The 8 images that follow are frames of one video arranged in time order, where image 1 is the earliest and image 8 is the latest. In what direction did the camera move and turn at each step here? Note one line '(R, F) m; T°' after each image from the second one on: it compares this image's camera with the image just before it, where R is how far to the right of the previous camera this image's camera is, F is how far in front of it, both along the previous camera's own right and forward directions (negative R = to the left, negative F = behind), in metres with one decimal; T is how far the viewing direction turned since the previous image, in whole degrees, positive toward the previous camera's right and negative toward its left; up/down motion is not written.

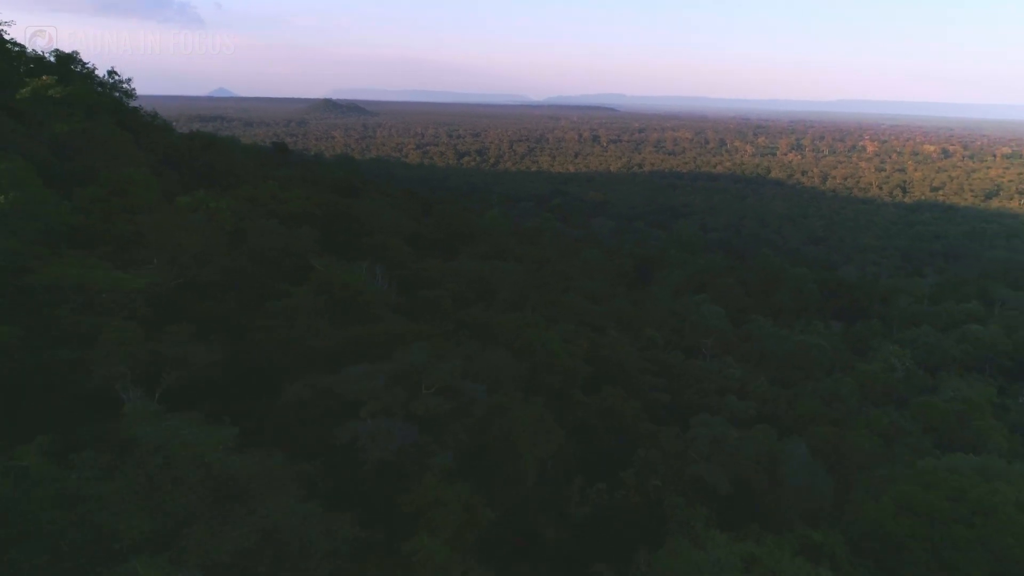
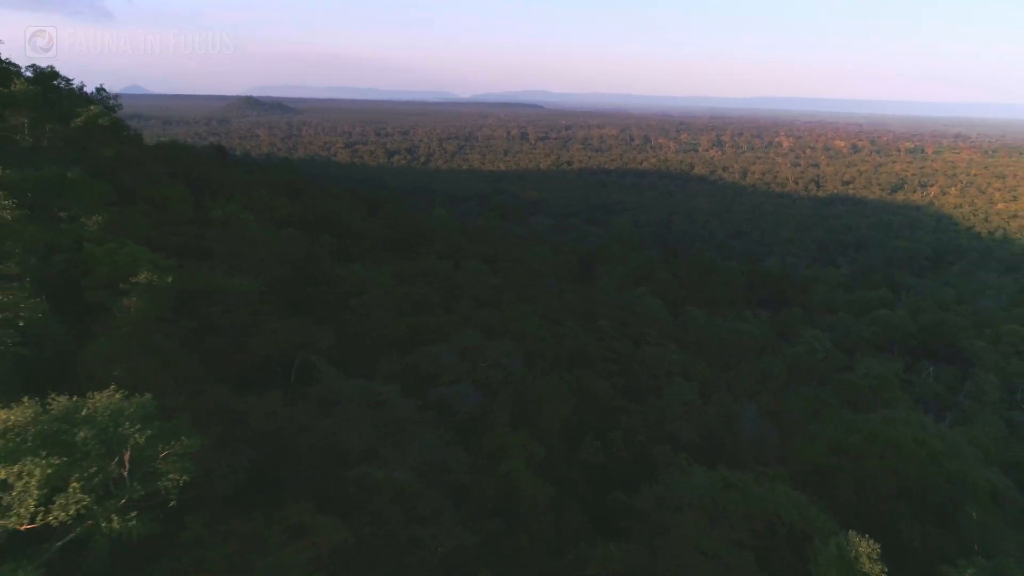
(-1.3, -2.2) m; +5°
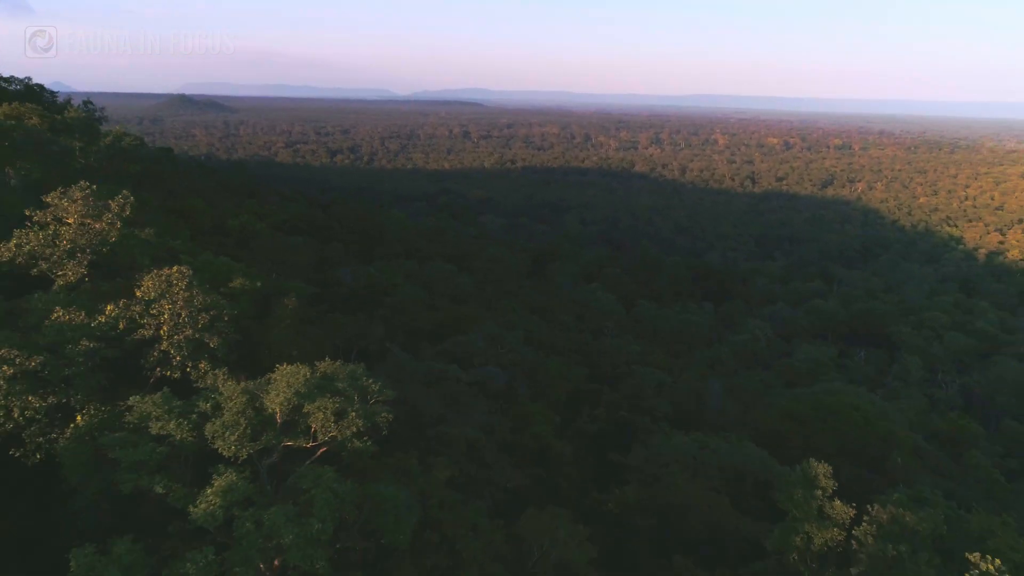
(-1.0, -1.8) m; +4°
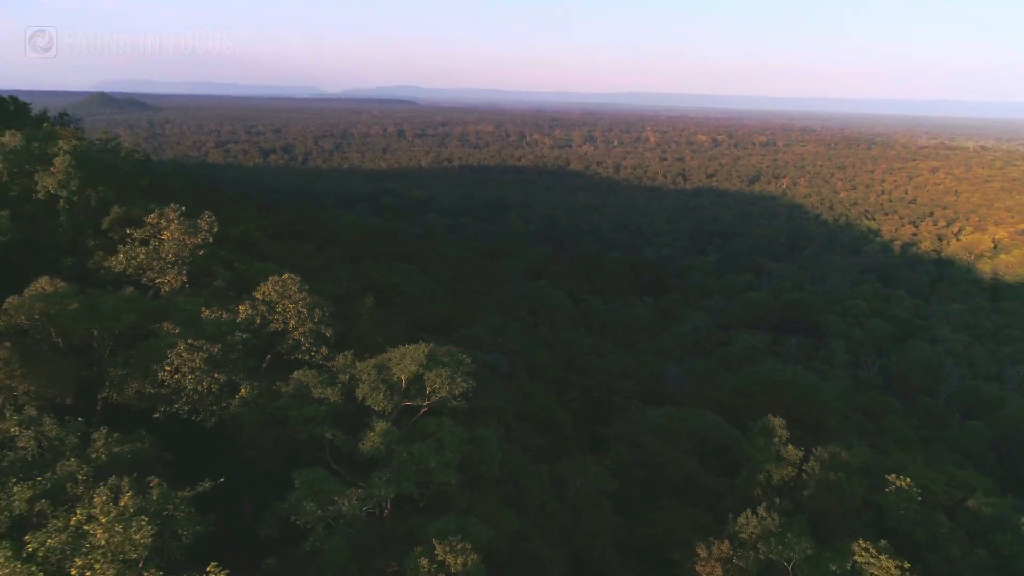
(-1.0, -1.8) m; +5°
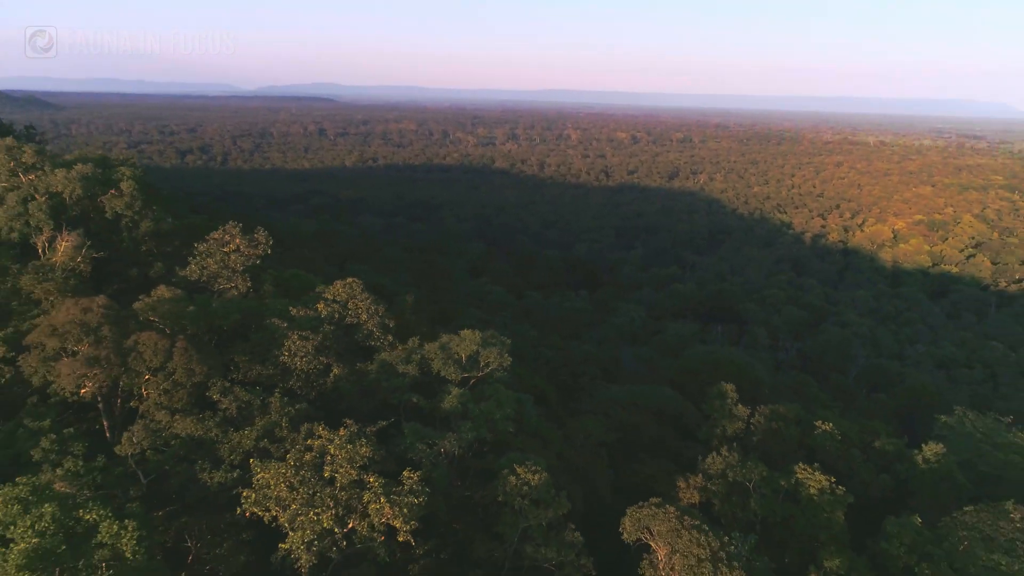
(-1.2, -2.0) m; +6°
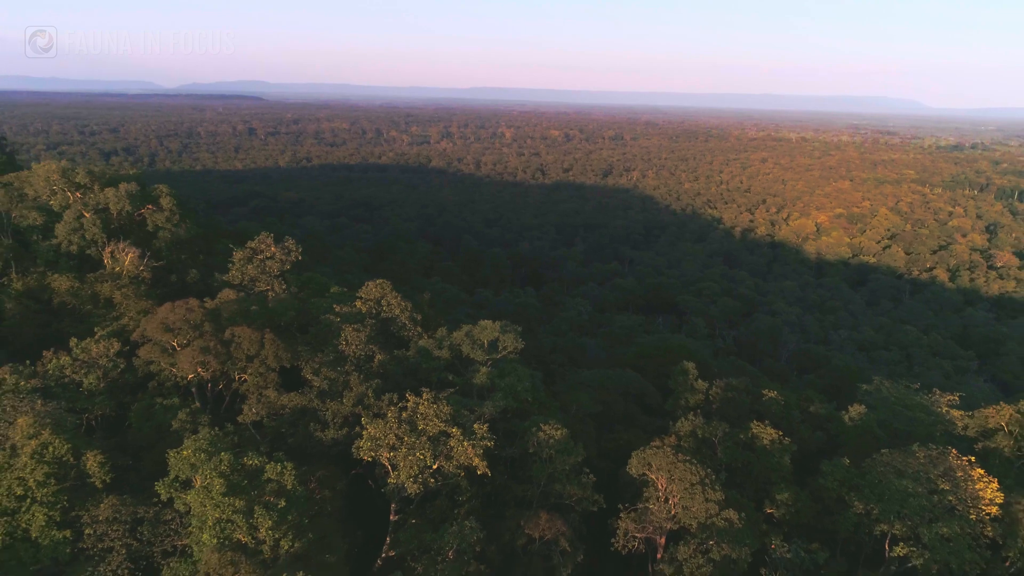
(-1.0, -1.8) m; +5°
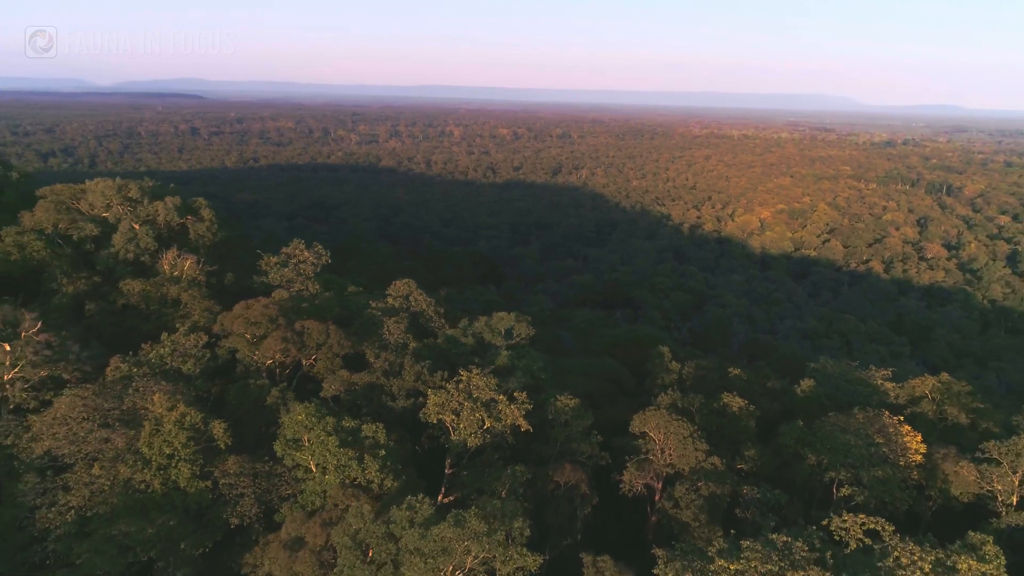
(-1.0, -1.9) m; +4°
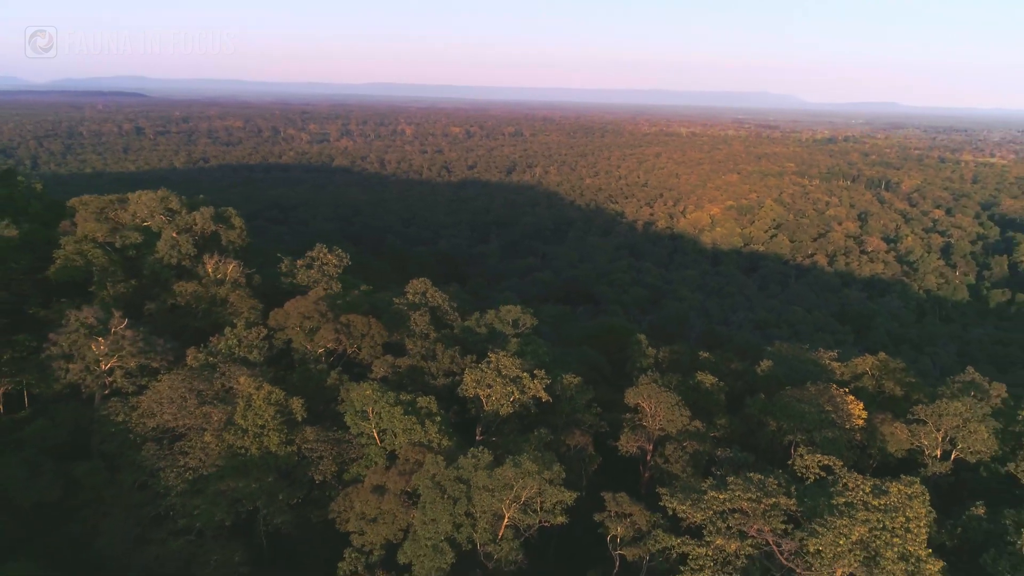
(-1.0, -1.9) m; +3°
